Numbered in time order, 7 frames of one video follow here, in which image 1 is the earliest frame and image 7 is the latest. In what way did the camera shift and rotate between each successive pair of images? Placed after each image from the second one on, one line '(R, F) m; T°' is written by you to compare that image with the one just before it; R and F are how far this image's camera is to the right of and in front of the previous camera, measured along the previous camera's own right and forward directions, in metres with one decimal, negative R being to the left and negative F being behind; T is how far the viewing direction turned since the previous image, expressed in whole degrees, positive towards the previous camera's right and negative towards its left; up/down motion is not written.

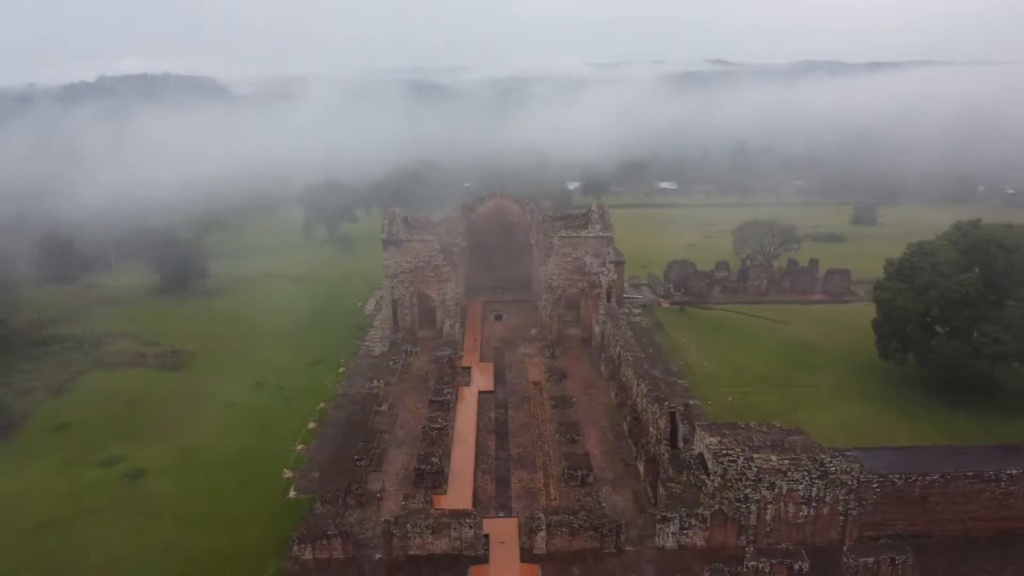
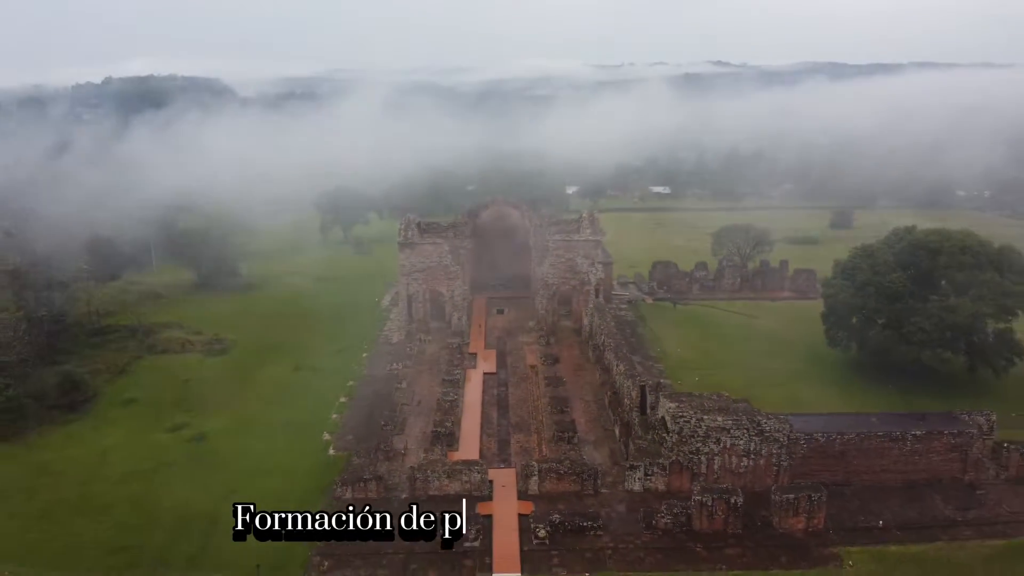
(0.0, -2.4) m; 0°
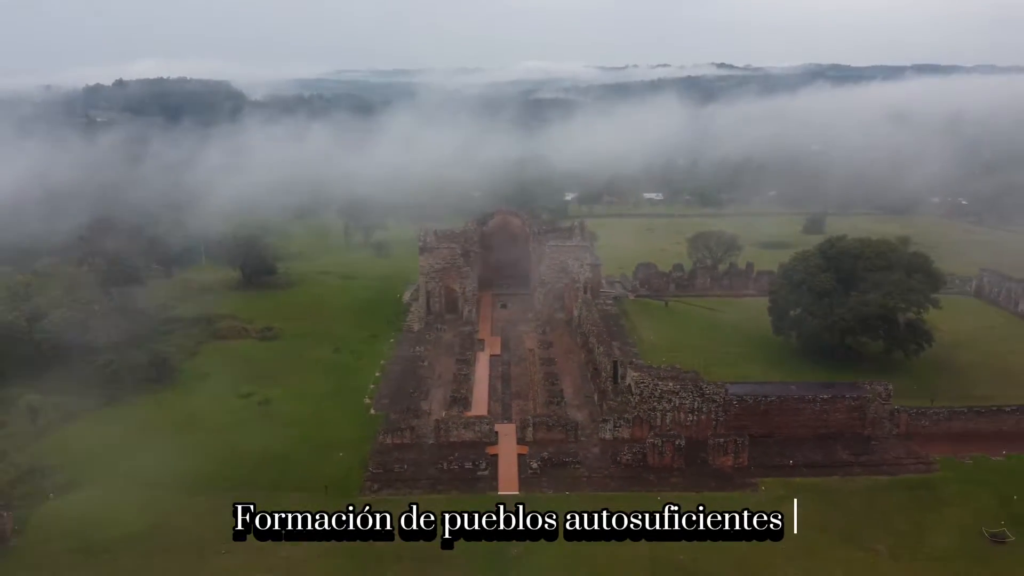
(+0.1, -3.7) m; 0°
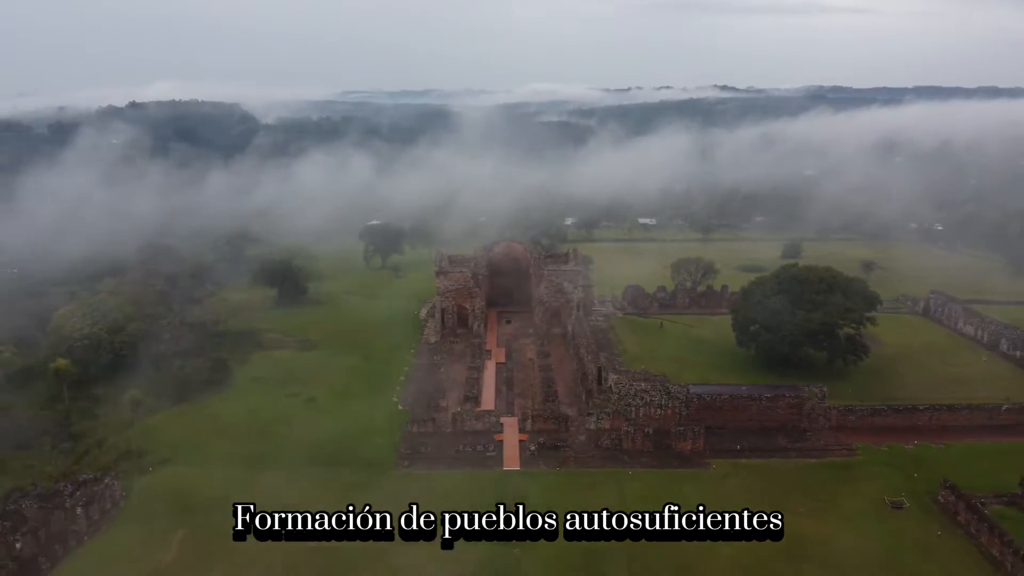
(0.0, -3.8) m; 0°
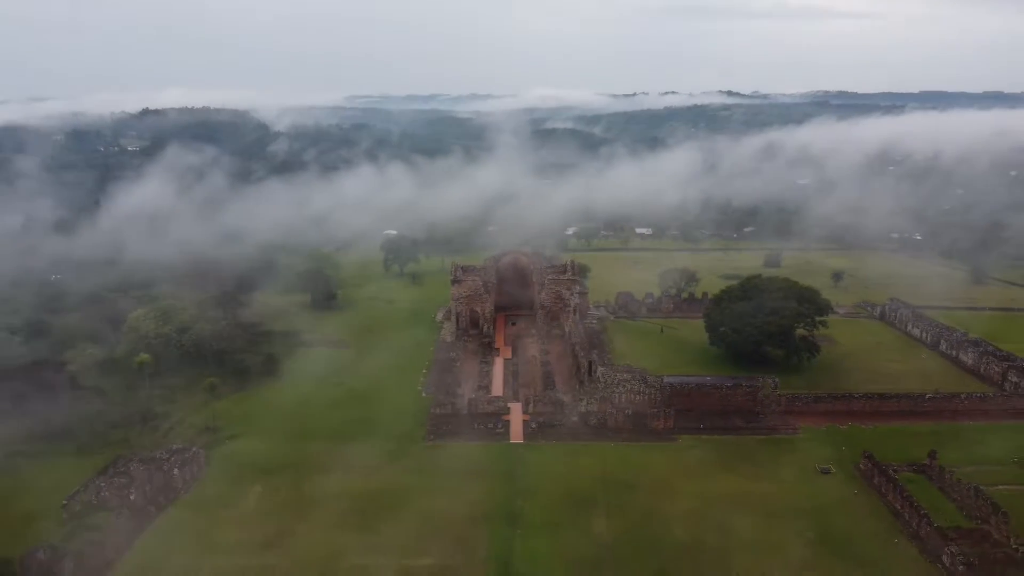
(0.0, -4.2) m; 0°
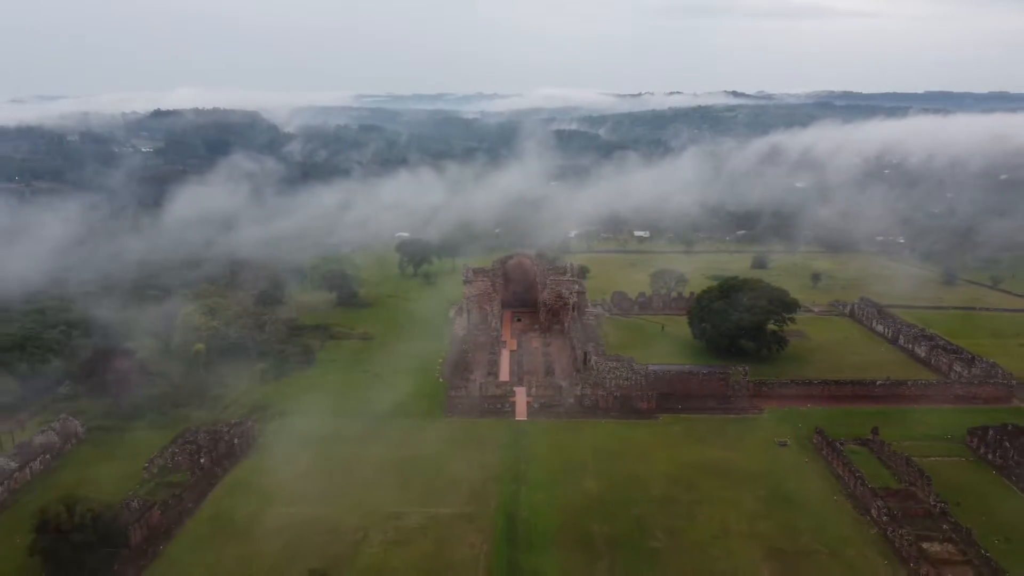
(0.0, -3.8) m; 0°
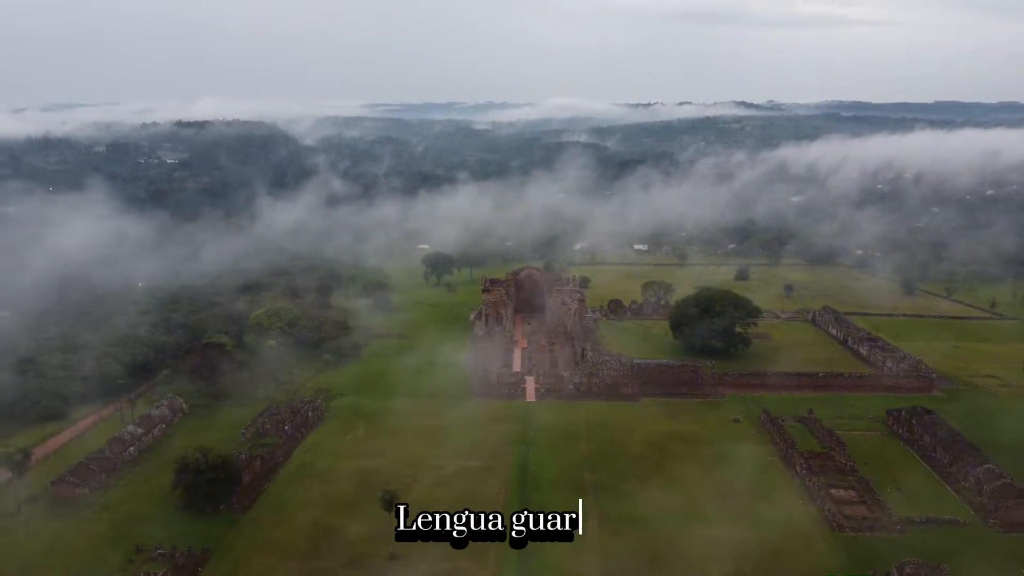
(-0.1, -6.8) m; -1°
